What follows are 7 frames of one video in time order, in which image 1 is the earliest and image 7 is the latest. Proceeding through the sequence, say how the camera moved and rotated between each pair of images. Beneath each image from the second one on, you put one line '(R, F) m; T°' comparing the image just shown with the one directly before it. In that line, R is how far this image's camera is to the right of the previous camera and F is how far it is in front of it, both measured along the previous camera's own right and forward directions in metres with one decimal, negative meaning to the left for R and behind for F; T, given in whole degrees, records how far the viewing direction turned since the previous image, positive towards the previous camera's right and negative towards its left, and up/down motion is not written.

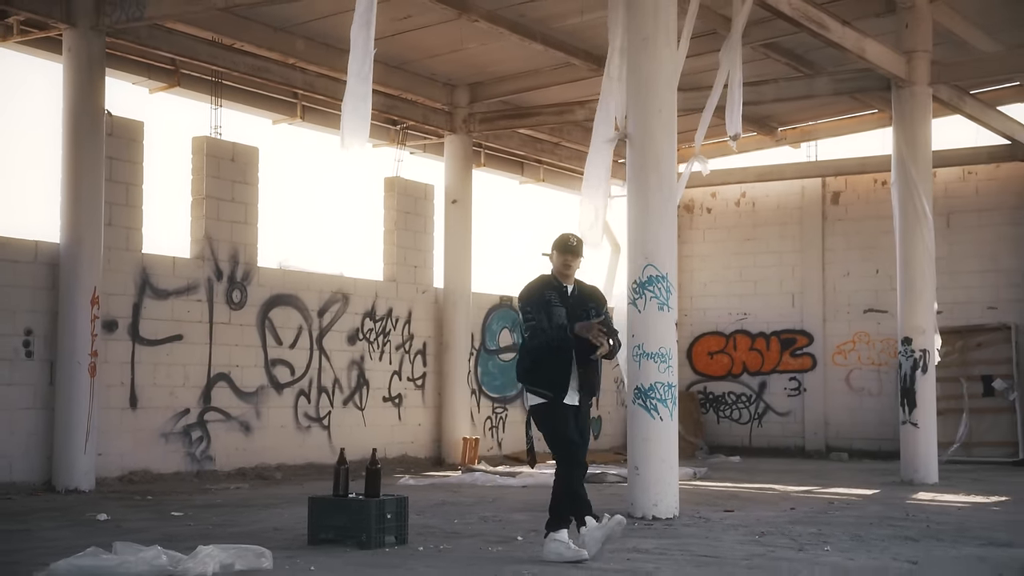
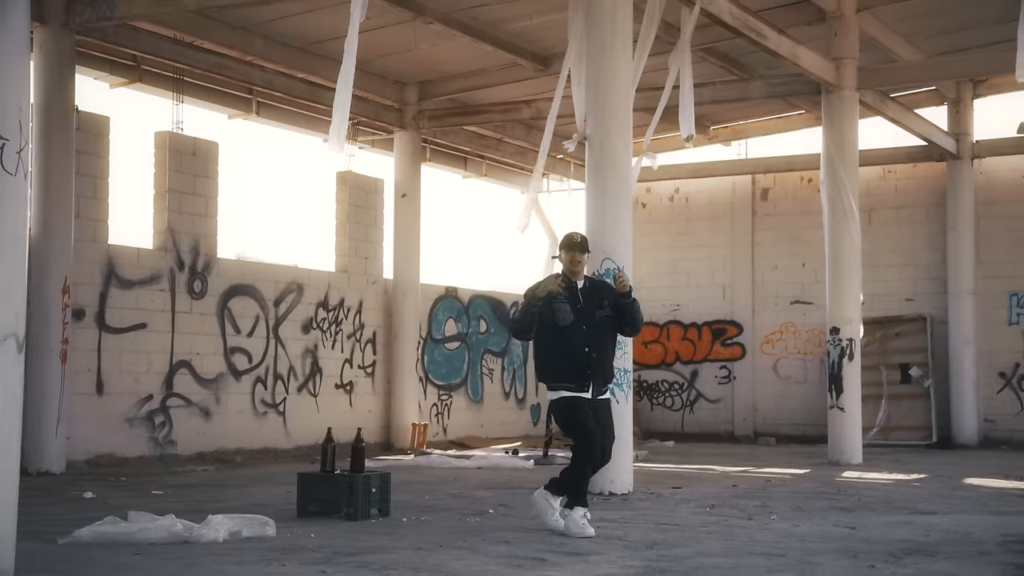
(-0.3, -0.6) m; +4°
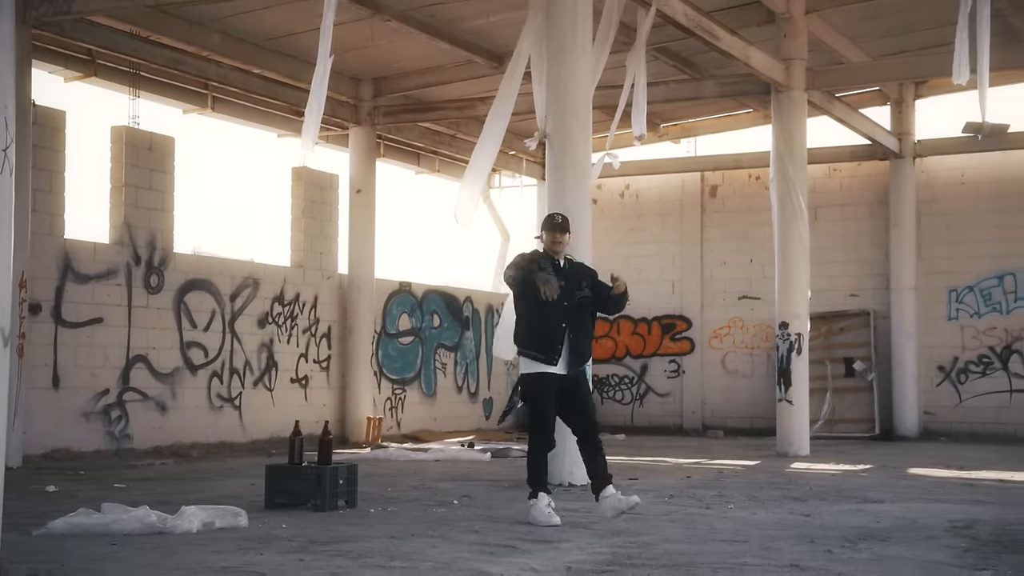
(-0.1, -0.2) m; +3°
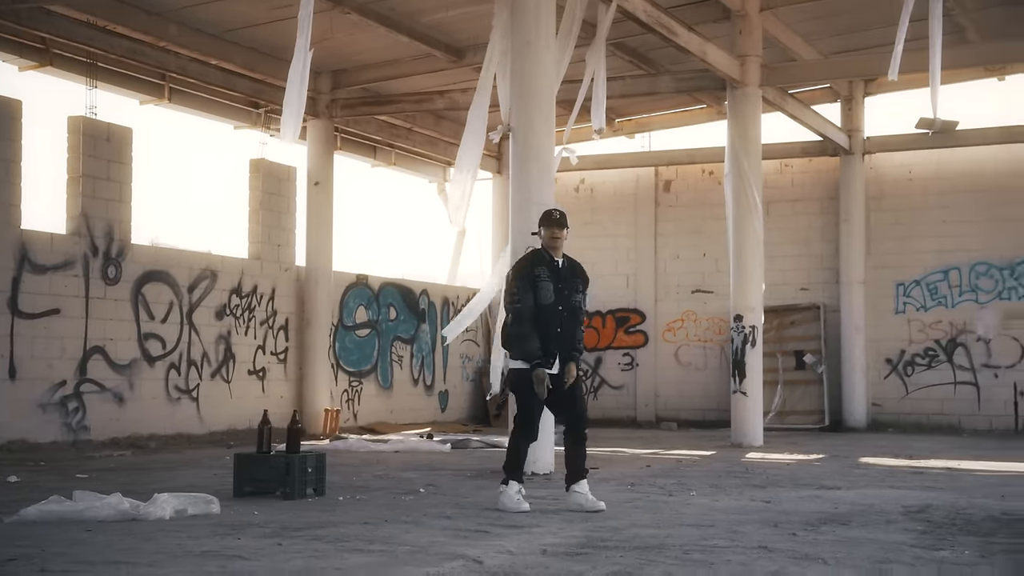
(-0.1, -0.1) m; +2°
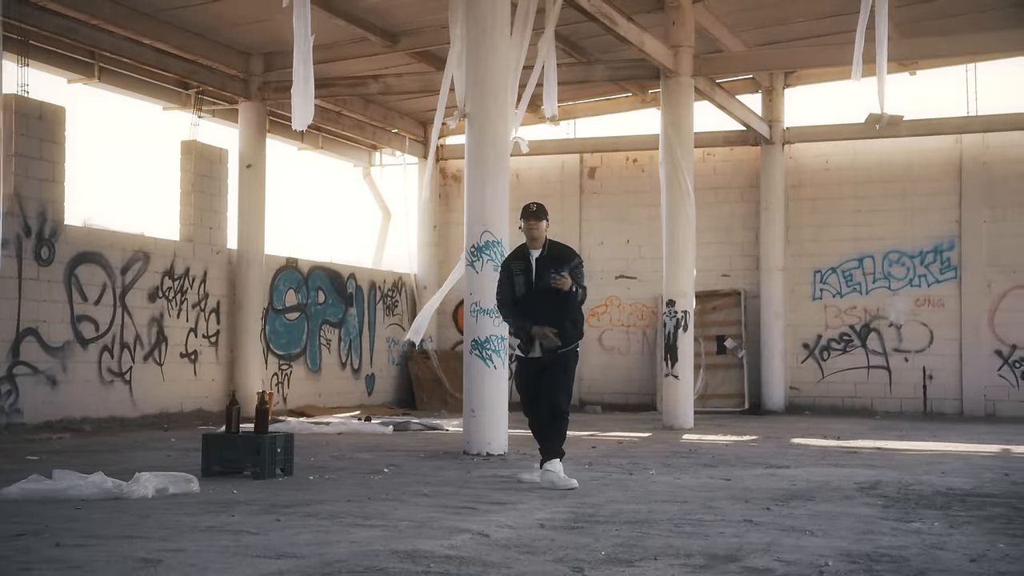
(-0.4, -0.1) m; +5°
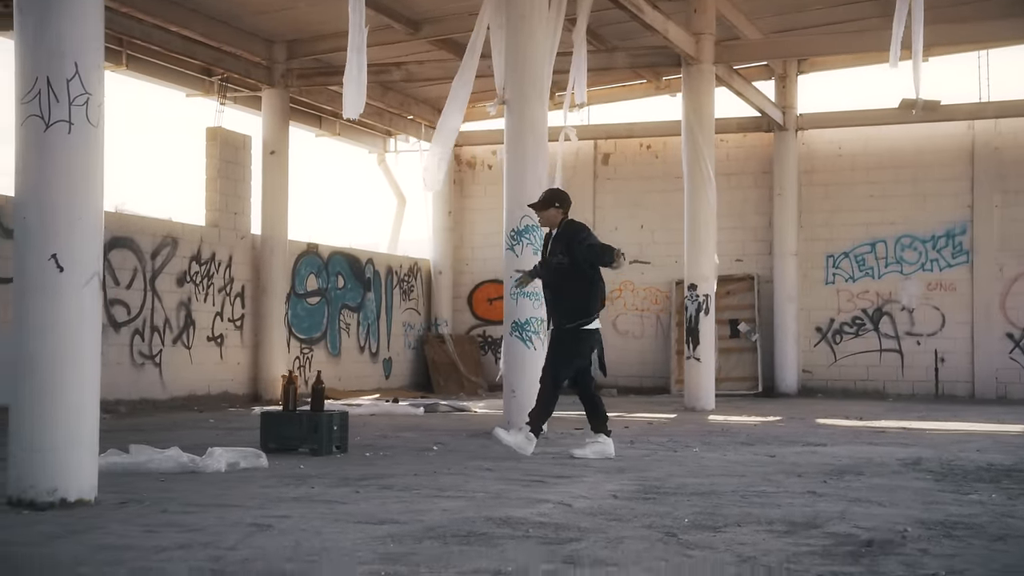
(-0.4, -0.2) m; 0°
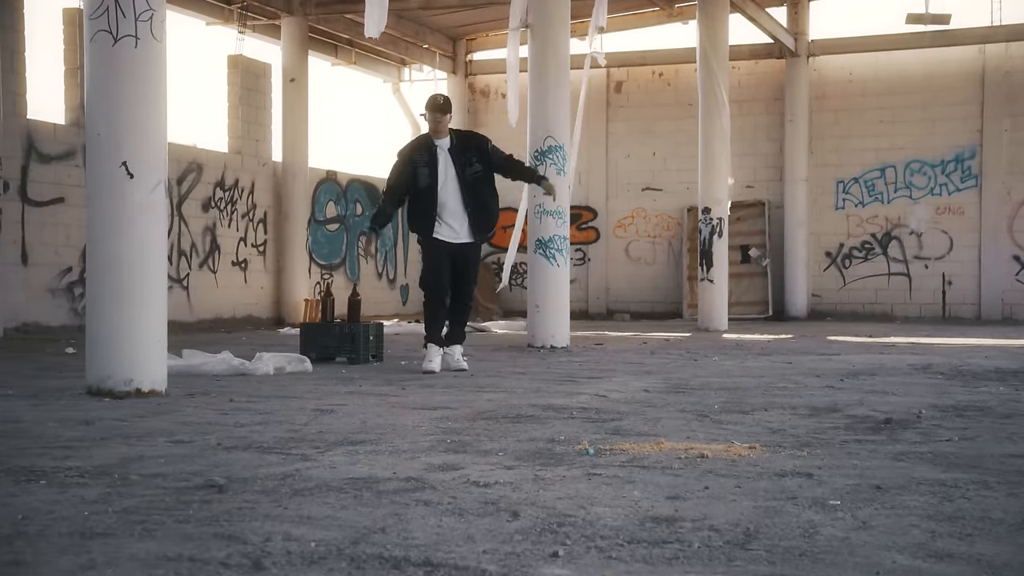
(-0.2, -0.3) m; 0°
